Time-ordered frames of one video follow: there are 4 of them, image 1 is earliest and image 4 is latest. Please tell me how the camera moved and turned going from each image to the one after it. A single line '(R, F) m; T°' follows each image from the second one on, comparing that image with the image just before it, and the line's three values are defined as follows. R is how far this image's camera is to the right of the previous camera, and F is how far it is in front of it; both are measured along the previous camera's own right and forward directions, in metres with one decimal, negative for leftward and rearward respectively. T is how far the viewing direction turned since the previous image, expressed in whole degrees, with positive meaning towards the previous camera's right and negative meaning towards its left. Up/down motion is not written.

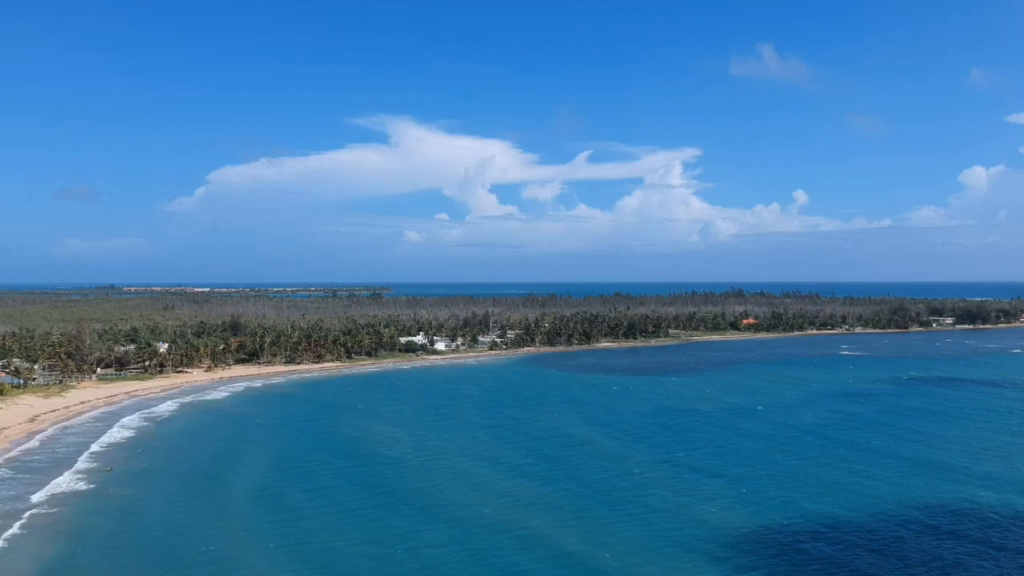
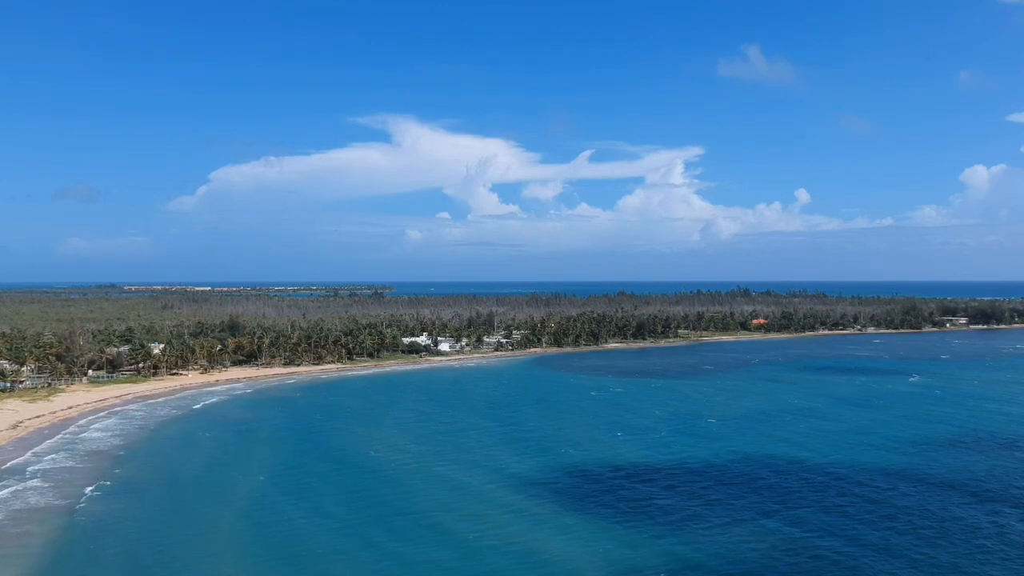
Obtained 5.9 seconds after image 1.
(-0.6, +2.6) m; 0°
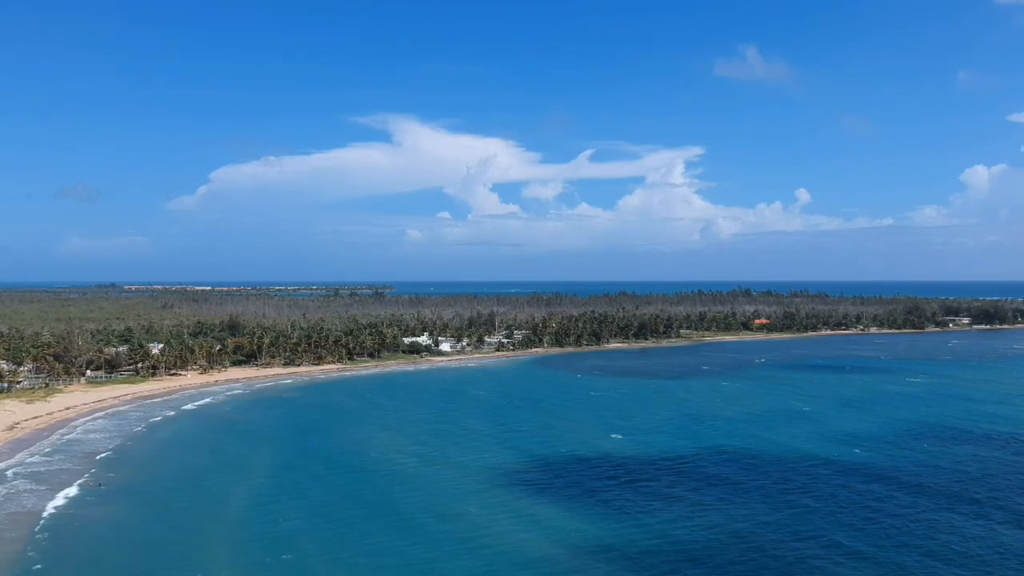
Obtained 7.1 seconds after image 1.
(-0.1, +0.5) m; 0°
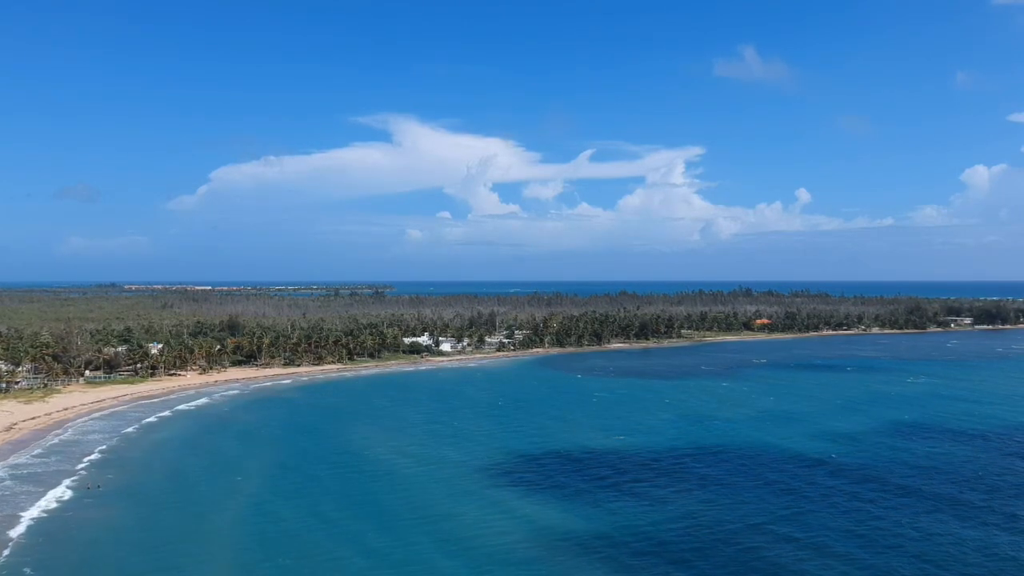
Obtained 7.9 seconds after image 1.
(-0.1, +0.4) m; 0°
